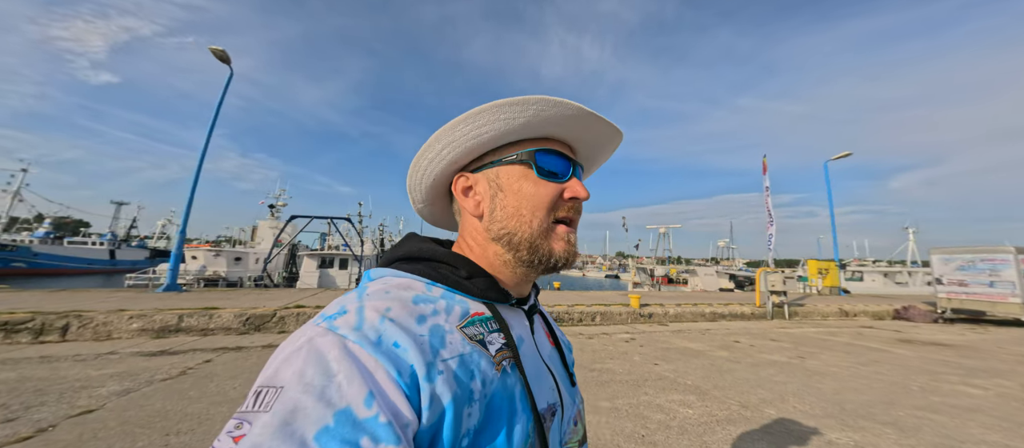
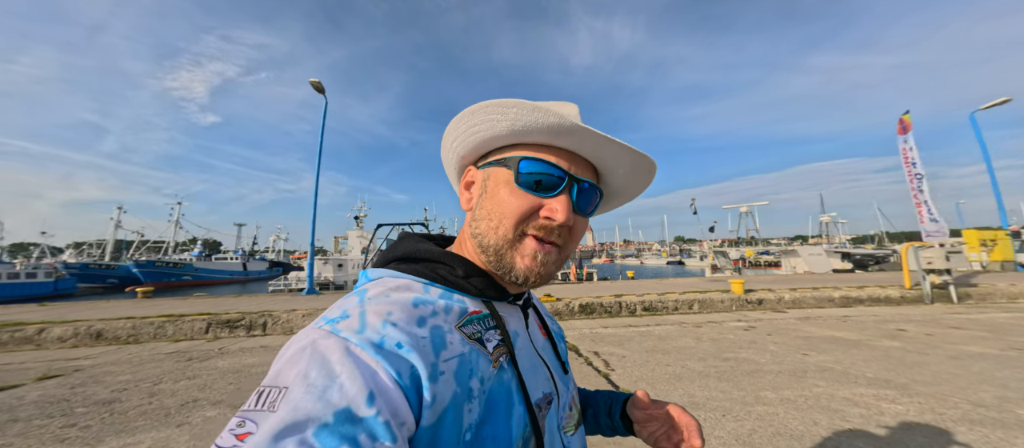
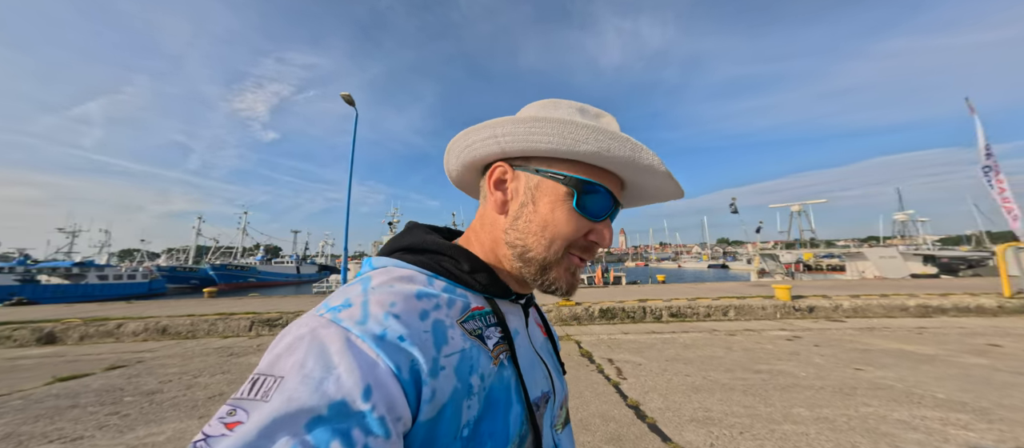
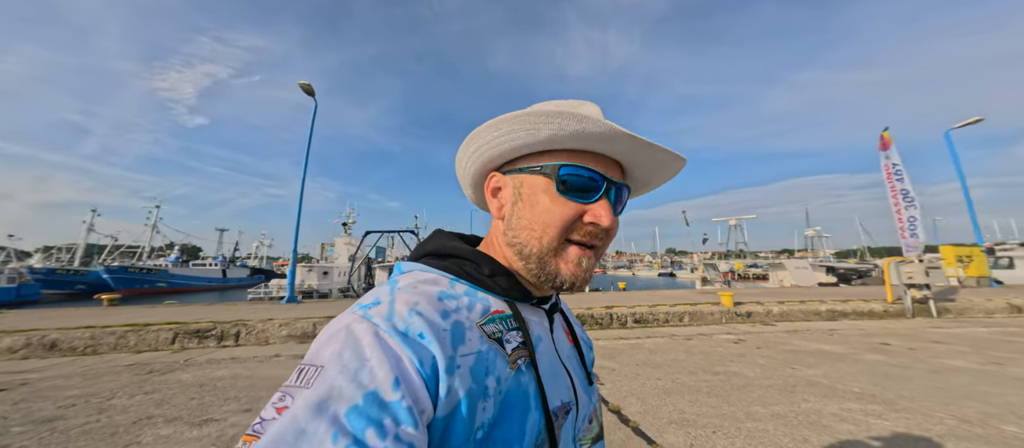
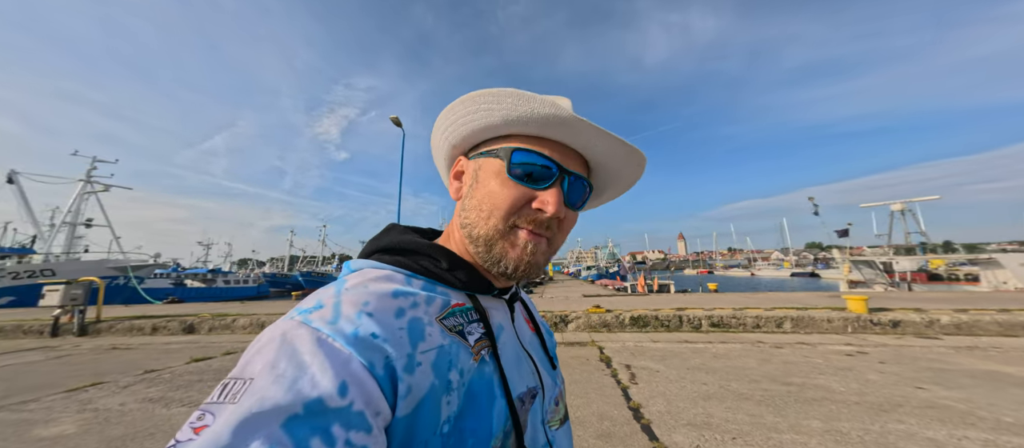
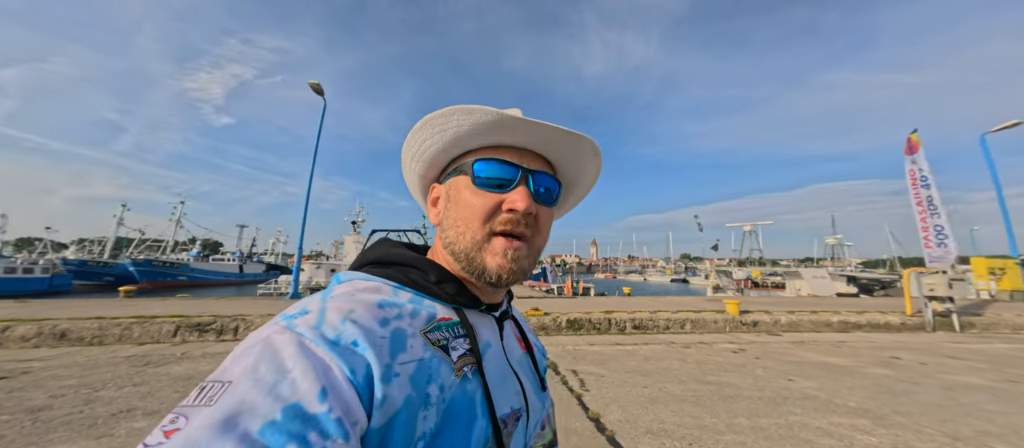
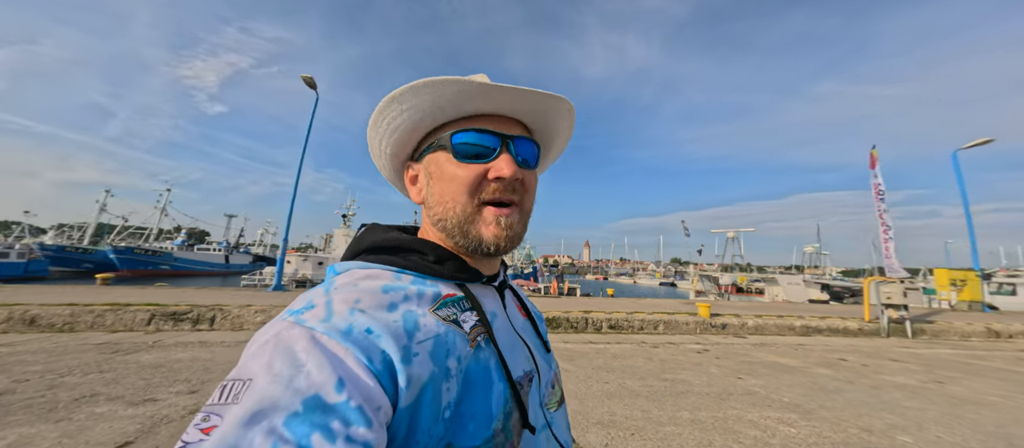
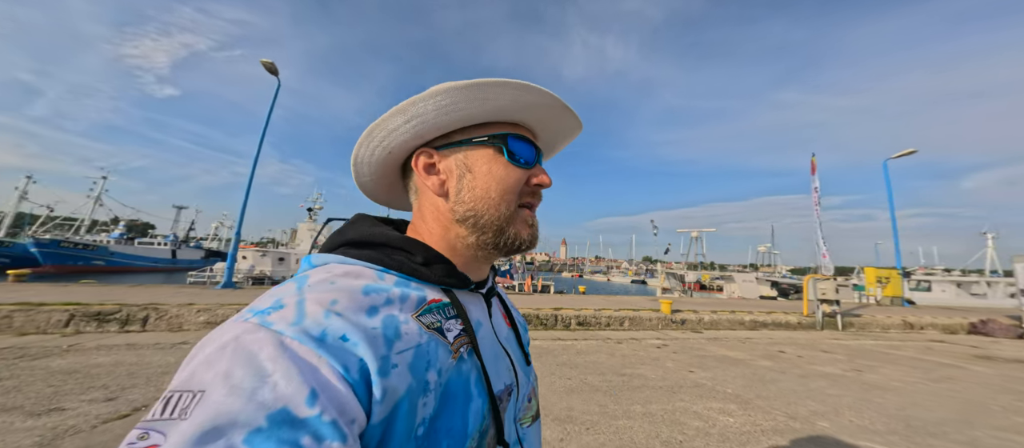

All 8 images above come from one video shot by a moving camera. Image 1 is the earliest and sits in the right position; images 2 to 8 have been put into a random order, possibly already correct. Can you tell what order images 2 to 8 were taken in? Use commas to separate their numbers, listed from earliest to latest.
8, 7, 6, 4, 2, 3, 5
